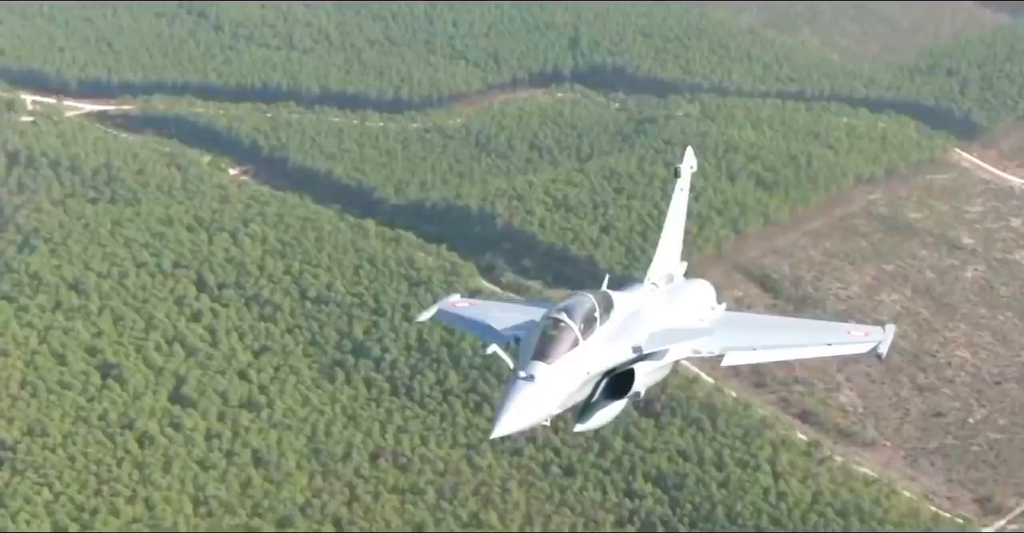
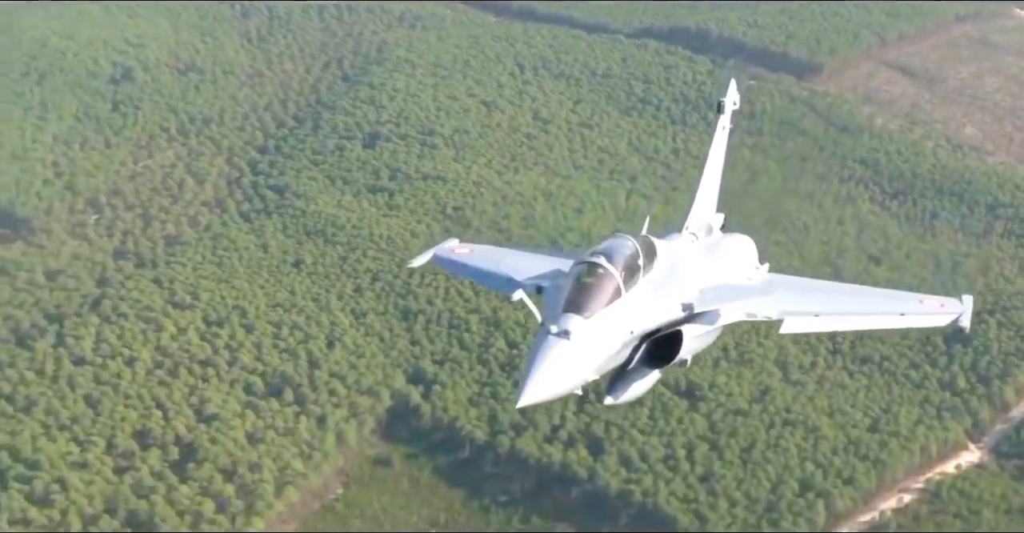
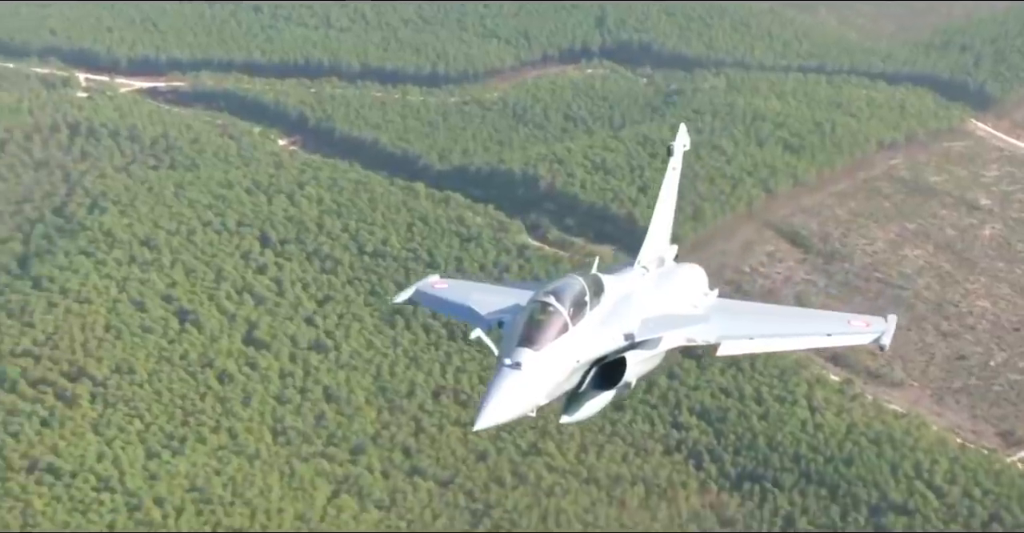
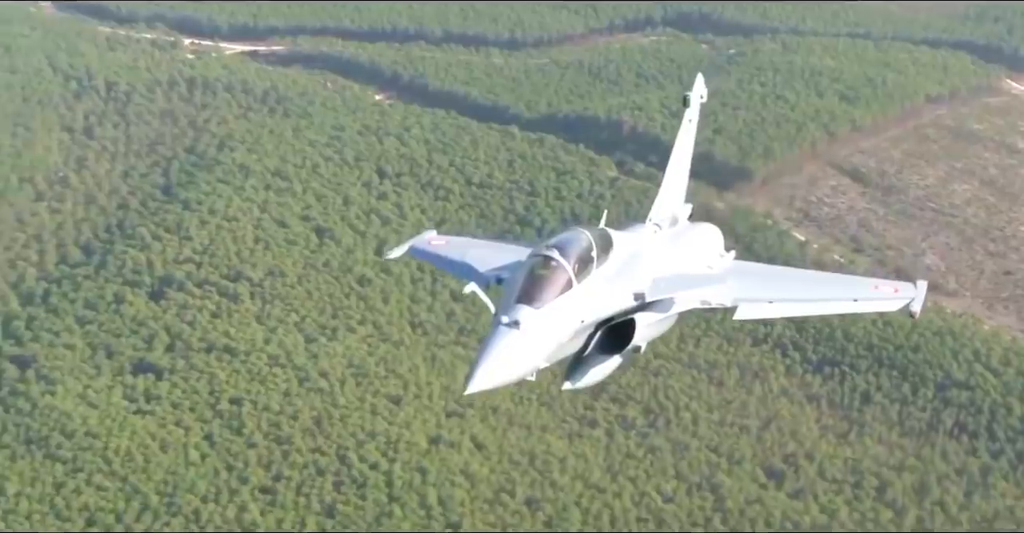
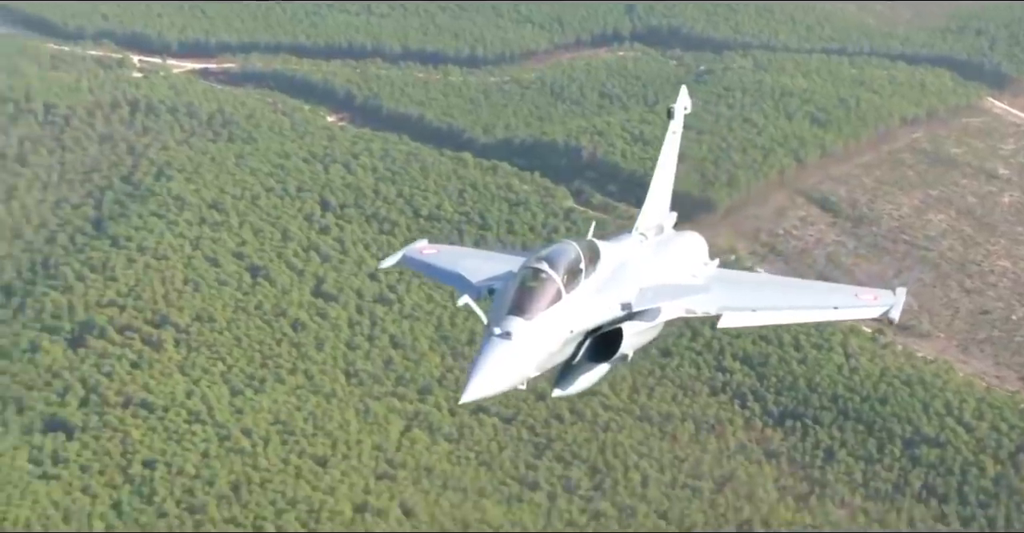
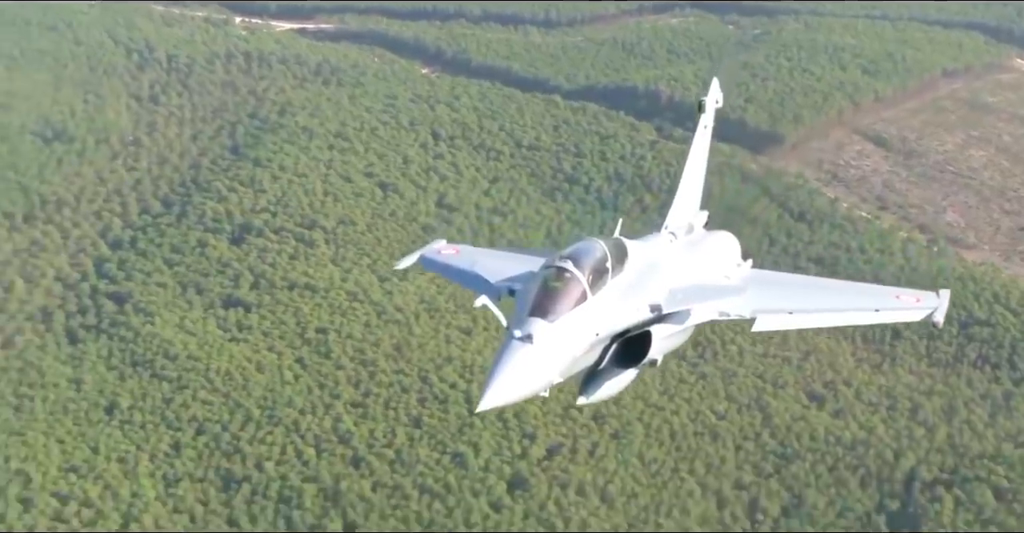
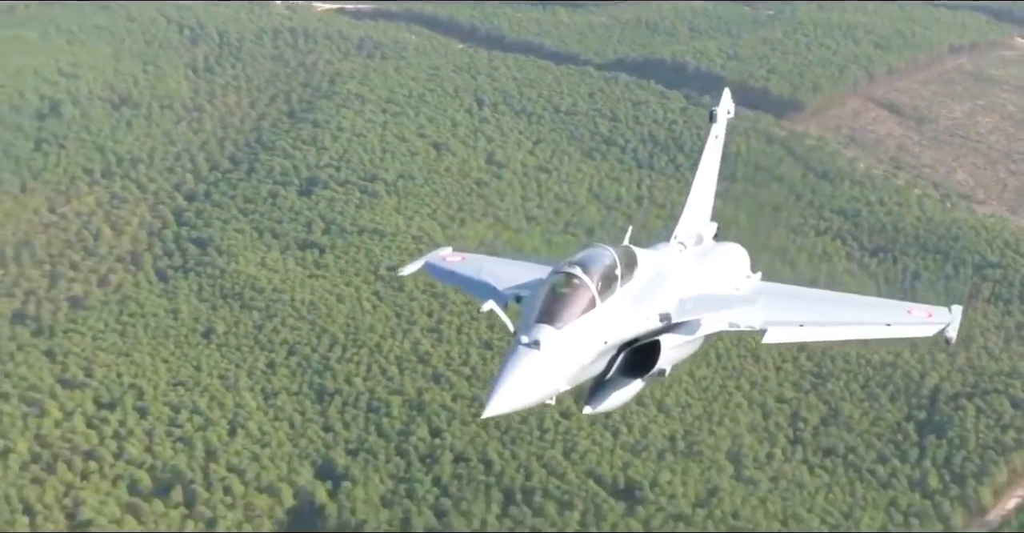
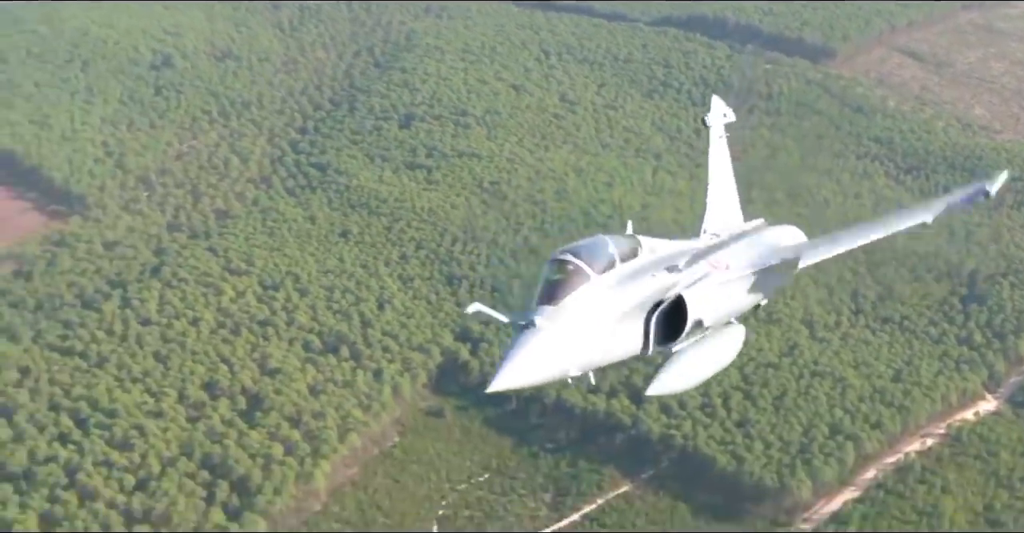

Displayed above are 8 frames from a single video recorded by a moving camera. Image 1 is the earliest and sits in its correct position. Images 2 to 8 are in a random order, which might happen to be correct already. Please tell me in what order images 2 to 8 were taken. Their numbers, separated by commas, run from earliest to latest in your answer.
3, 5, 4, 6, 7, 2, 8
